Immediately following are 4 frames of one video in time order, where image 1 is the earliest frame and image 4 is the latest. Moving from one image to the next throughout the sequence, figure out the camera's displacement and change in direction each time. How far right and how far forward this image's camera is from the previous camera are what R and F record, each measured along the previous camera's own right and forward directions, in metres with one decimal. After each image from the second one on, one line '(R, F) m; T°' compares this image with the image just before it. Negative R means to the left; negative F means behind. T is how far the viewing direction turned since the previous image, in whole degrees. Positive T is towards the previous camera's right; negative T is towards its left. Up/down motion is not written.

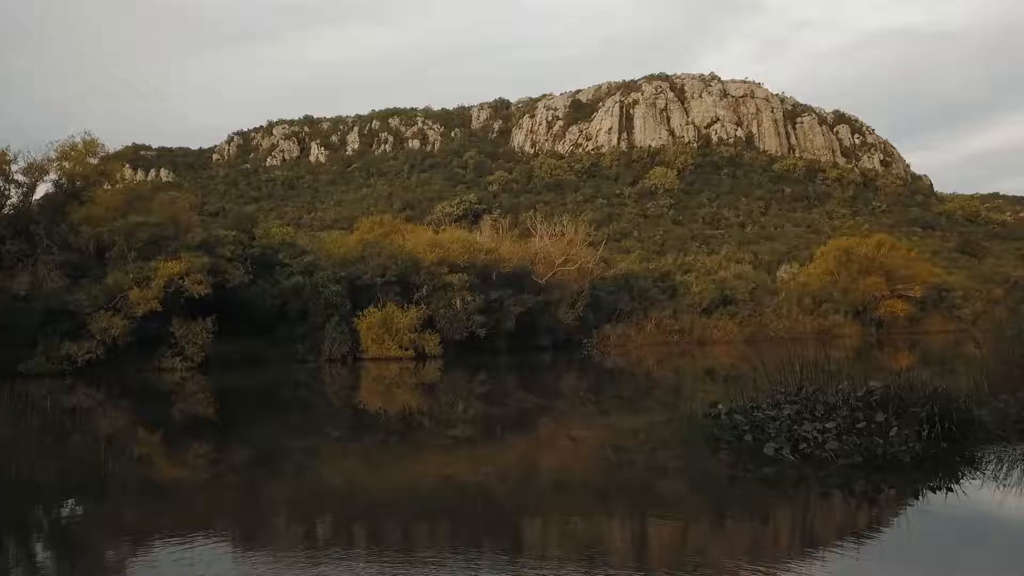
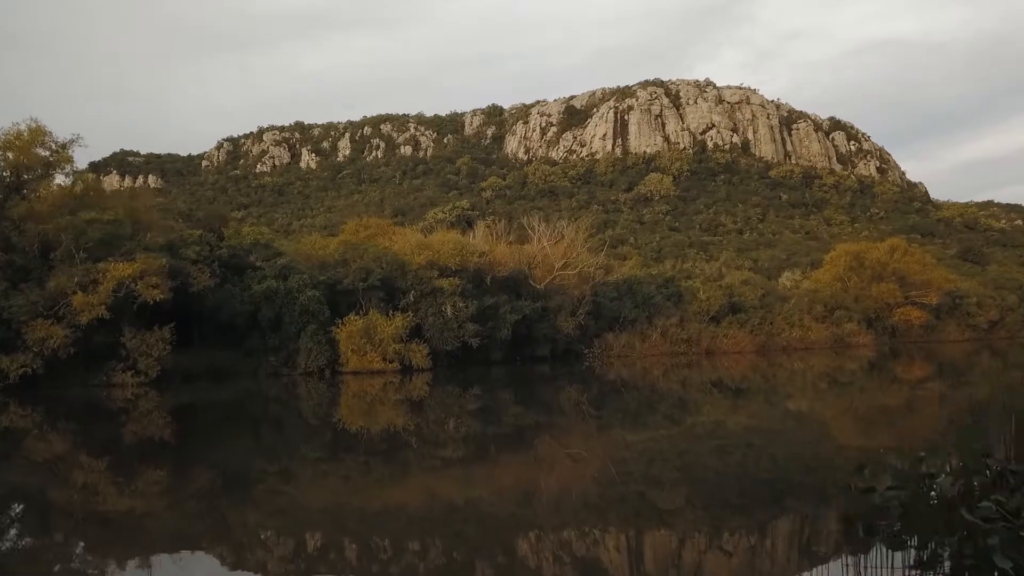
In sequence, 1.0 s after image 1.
(0.0, +0.9) m; +1°
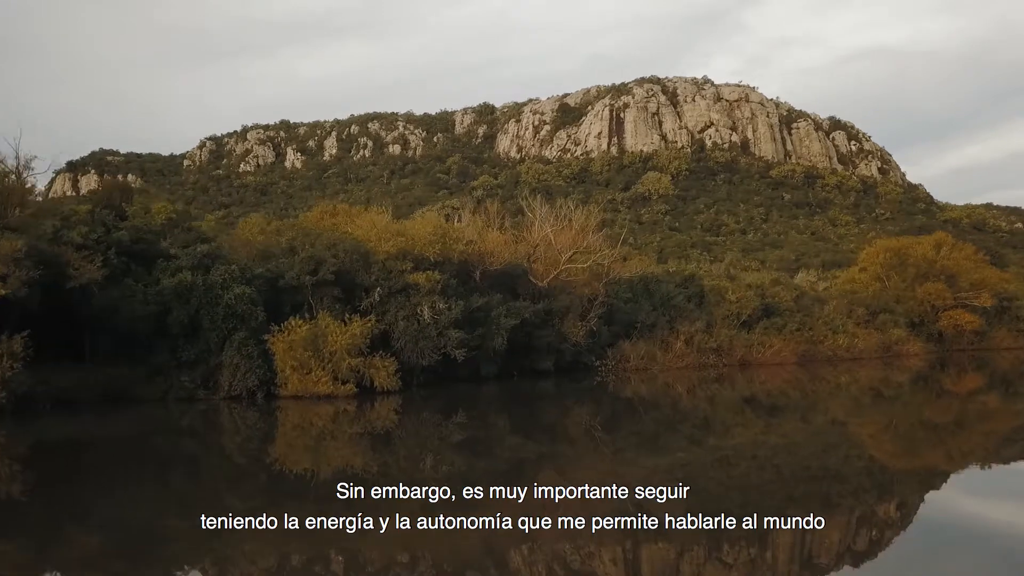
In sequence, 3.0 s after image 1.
(0.0, +2.2) m; +1°
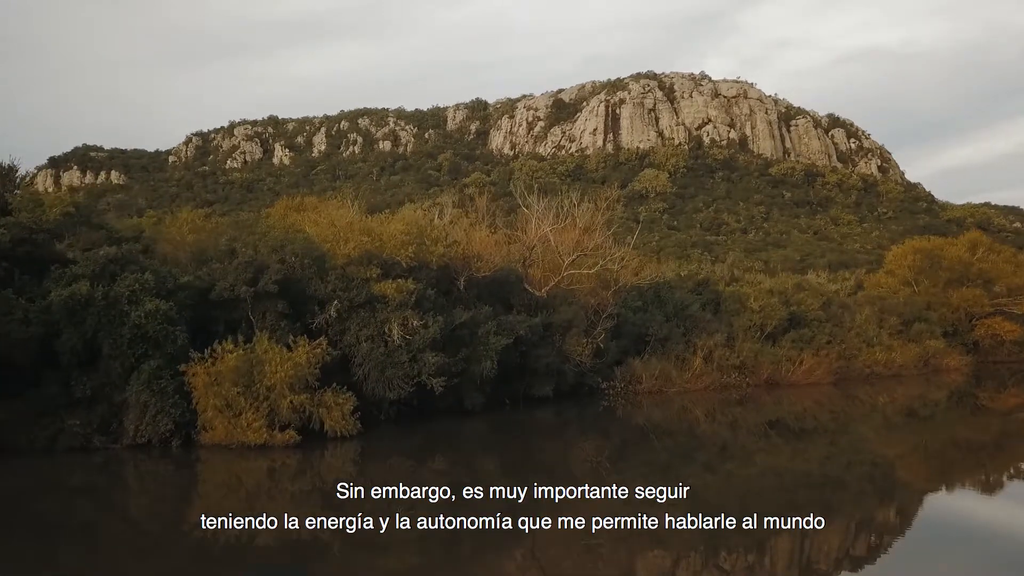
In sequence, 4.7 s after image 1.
(0.0, +1.5) m; +1°
